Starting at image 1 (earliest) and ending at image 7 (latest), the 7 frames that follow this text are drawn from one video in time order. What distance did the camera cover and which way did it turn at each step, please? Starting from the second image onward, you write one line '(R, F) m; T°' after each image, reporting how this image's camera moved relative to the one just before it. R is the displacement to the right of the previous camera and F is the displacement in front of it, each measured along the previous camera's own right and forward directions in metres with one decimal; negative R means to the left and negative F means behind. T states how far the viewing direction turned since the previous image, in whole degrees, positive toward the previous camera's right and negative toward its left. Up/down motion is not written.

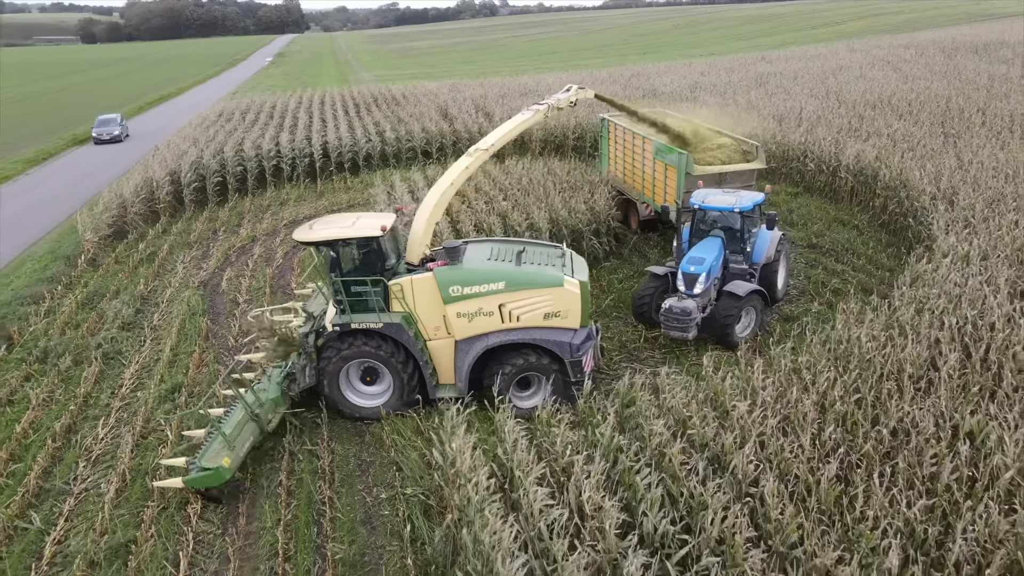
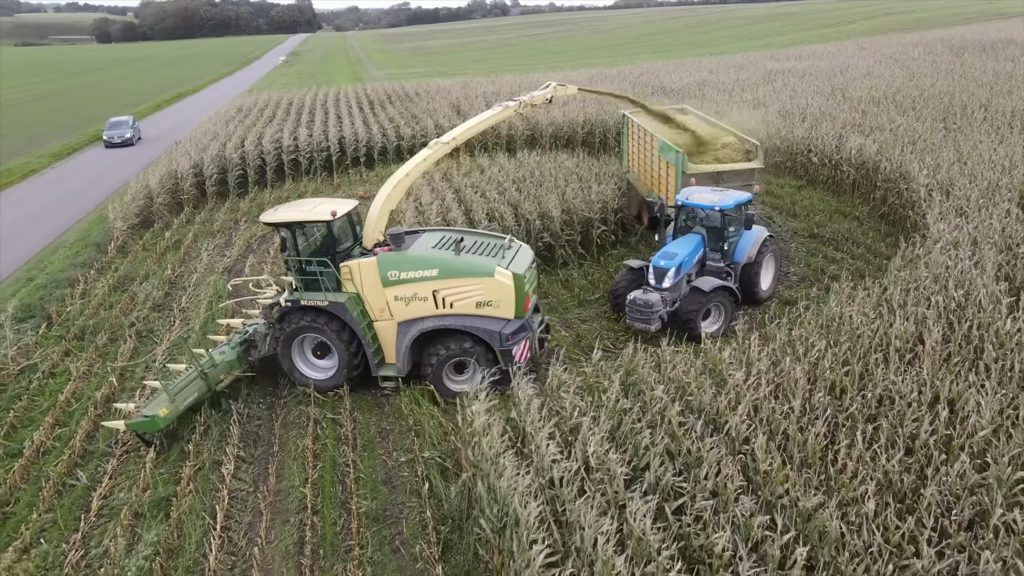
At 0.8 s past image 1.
(0.0, -0.4) m; -1°
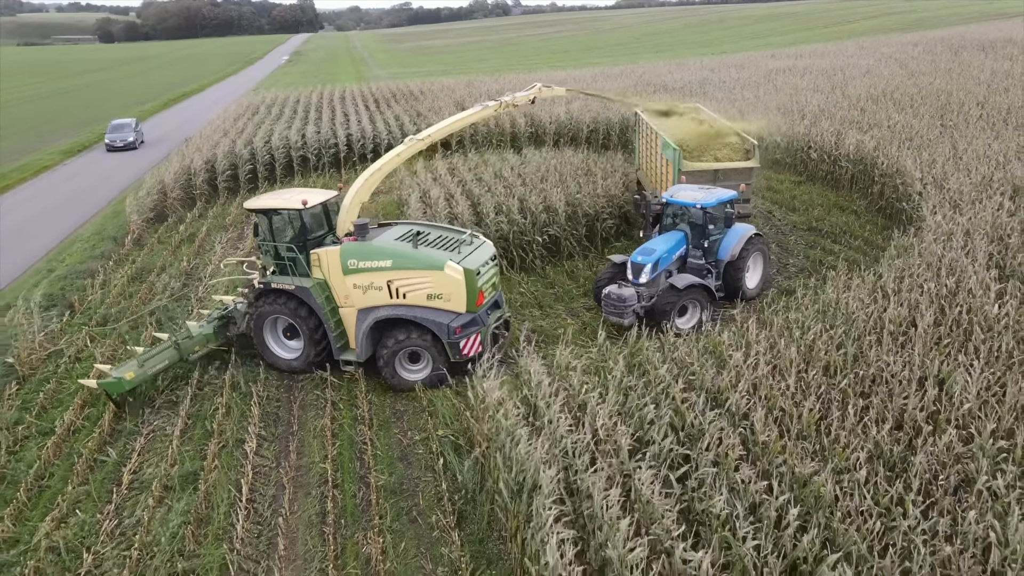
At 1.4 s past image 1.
(-0.1, -0.3) m; 0°
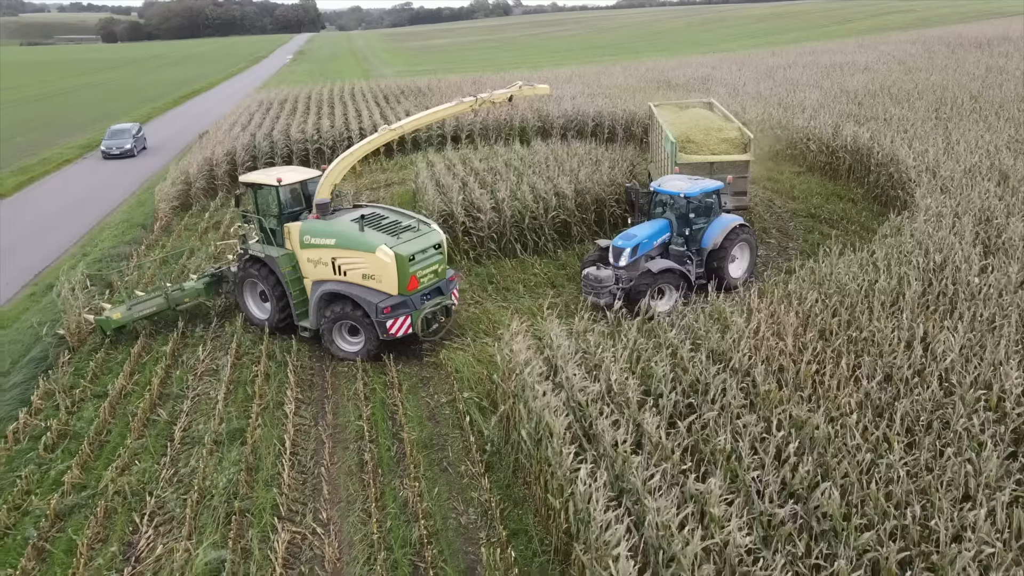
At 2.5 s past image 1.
(-0.2, -0.5) m; 0°
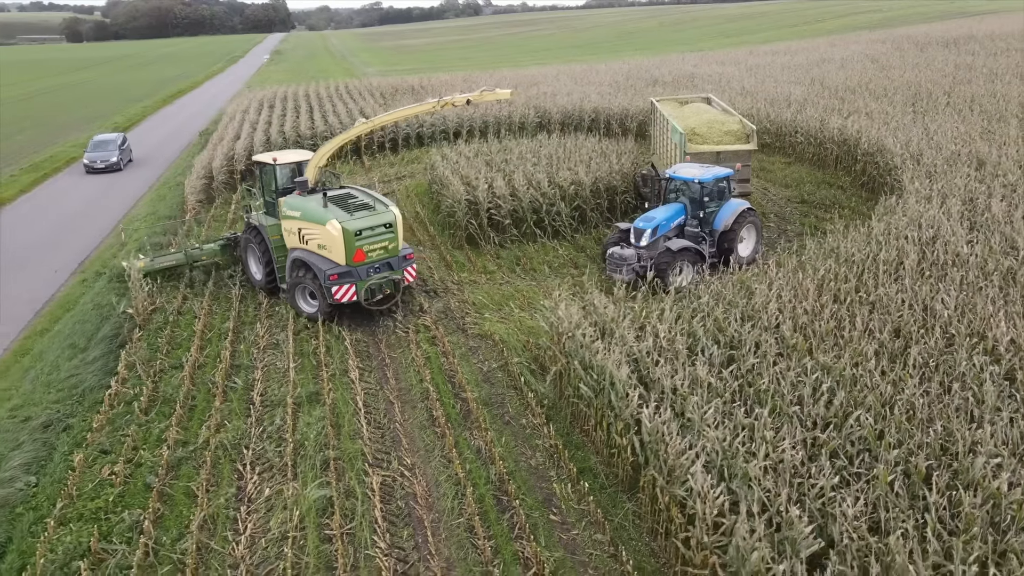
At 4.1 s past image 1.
(-0.9, -0.7) m; +2°
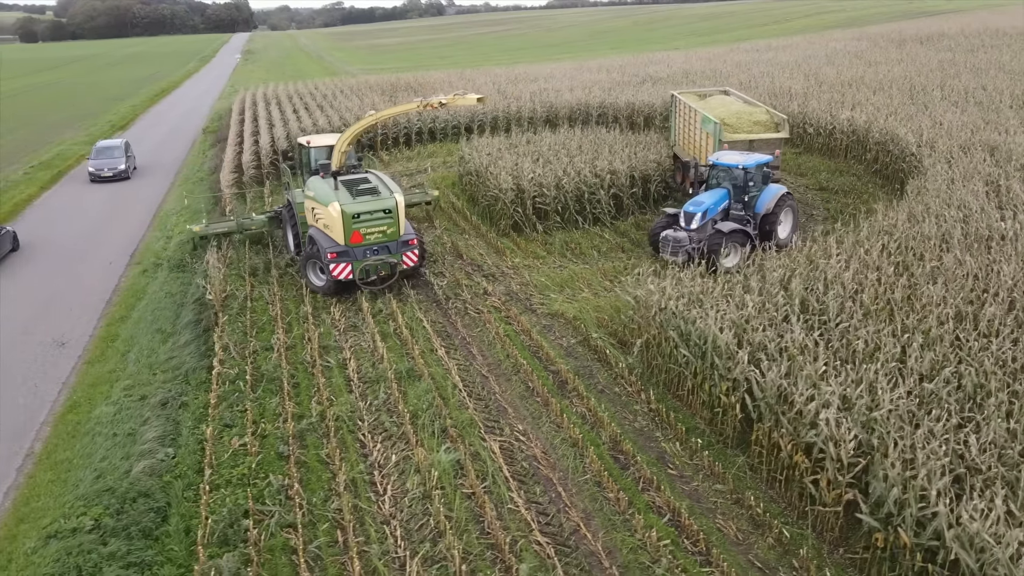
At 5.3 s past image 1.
(-1.4, -0.3) m; +3°
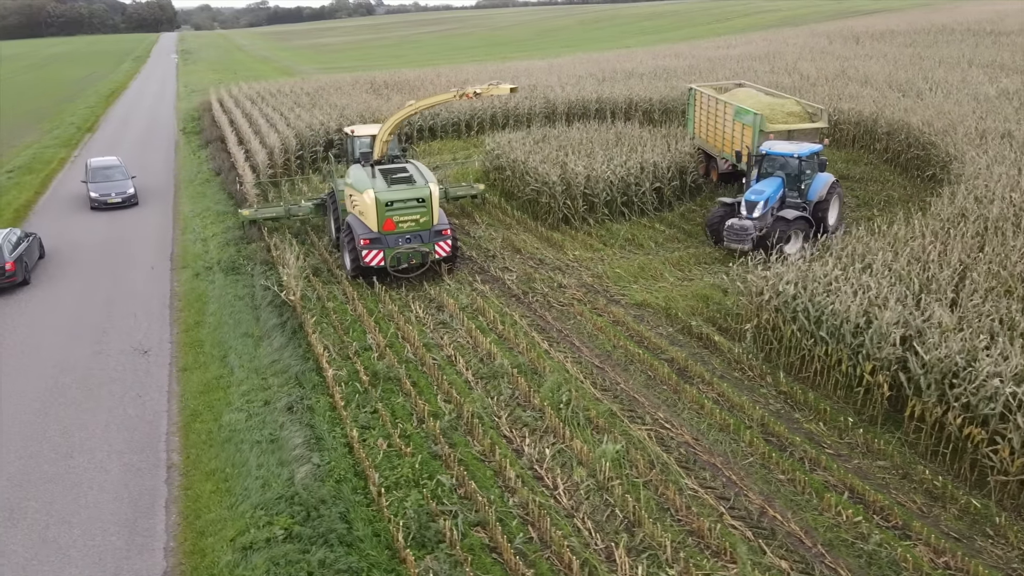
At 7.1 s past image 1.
(-2.0, +0.2) m; +5°
